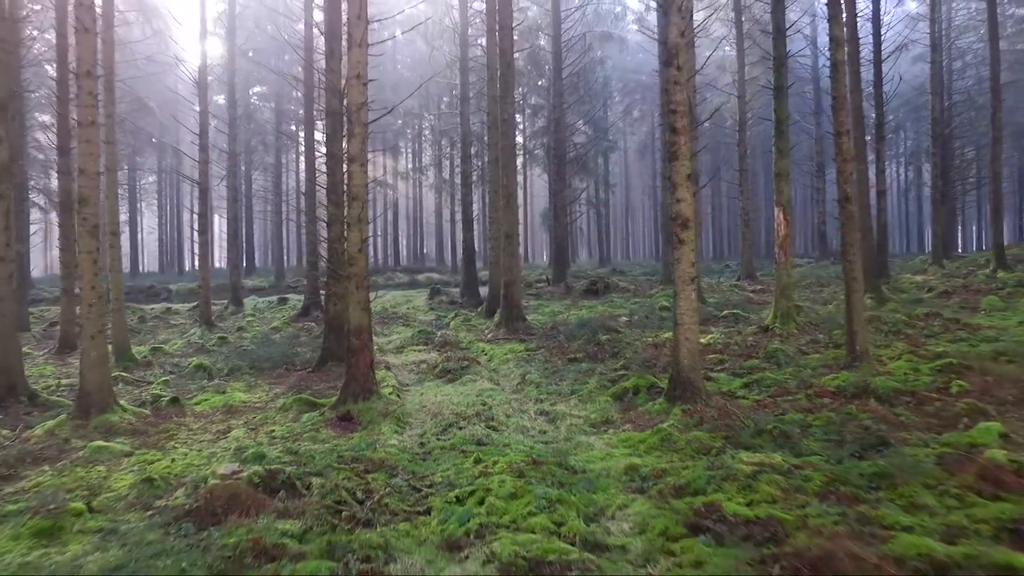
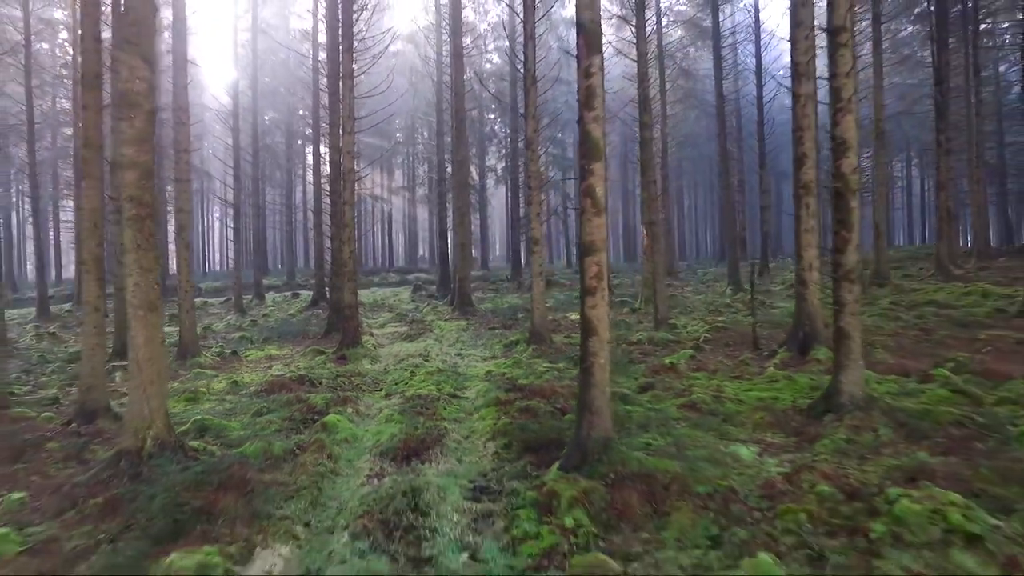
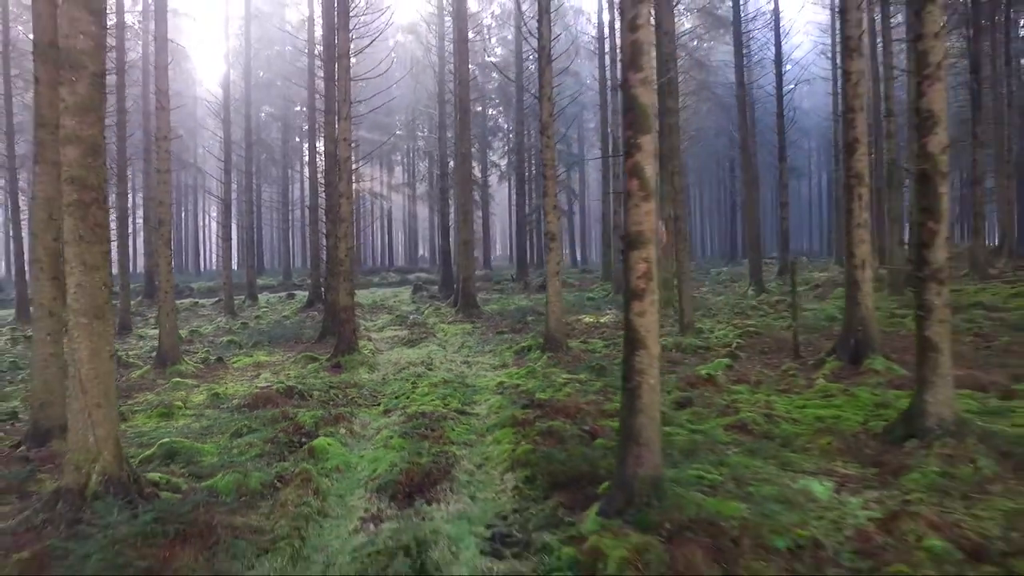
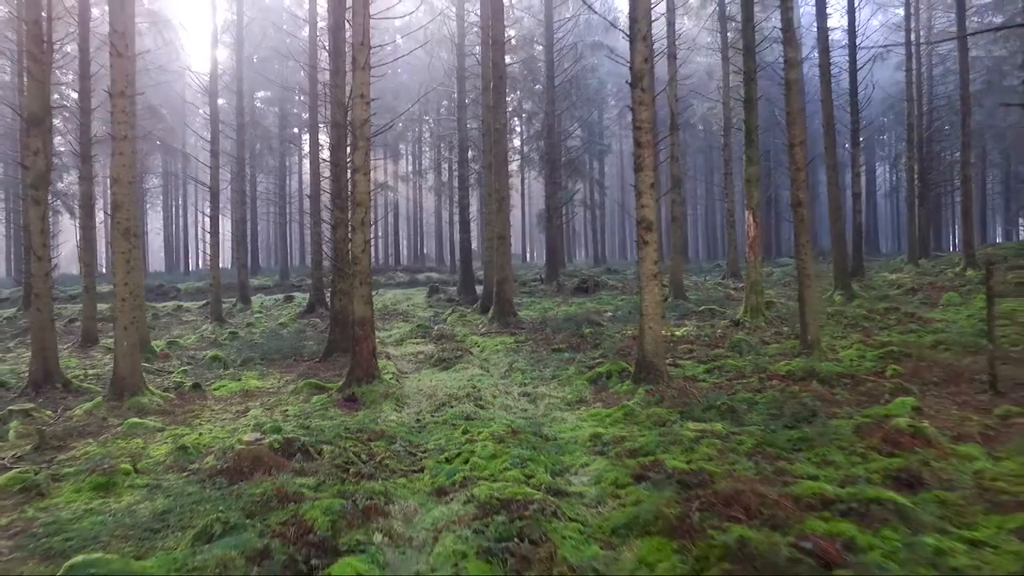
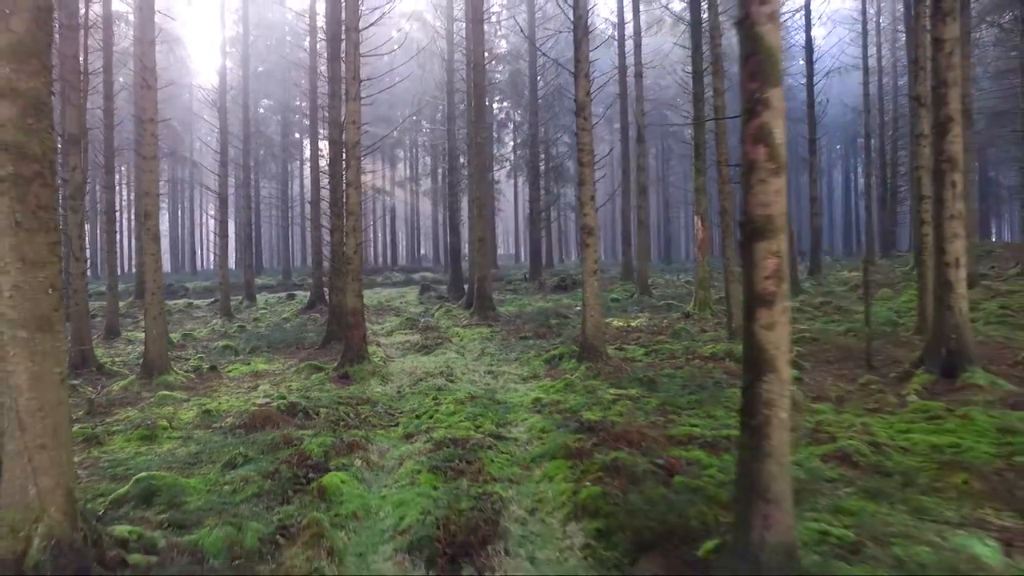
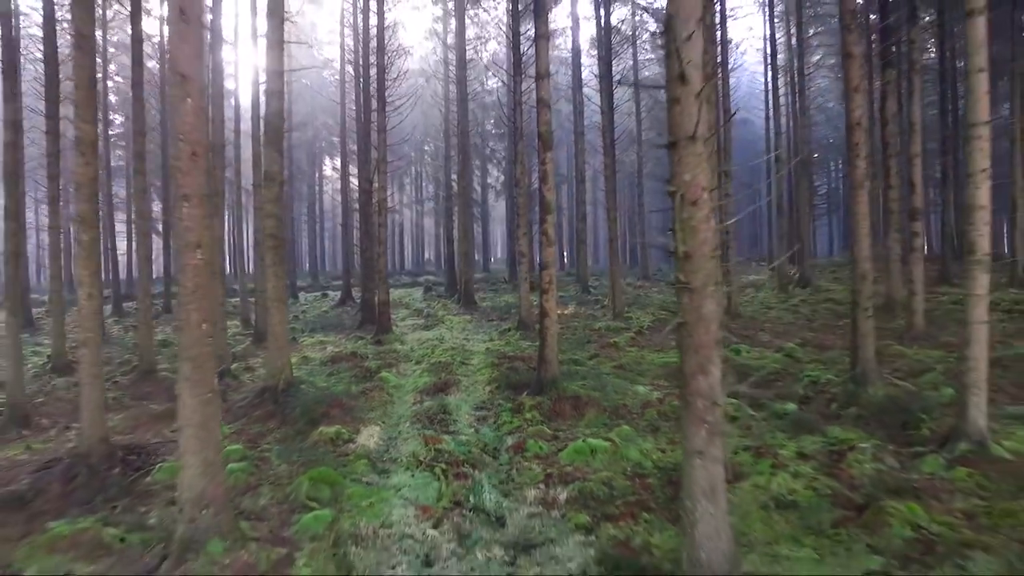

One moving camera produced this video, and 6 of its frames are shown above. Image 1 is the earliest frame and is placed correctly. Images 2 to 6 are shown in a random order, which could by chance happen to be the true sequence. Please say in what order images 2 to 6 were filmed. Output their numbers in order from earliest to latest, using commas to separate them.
4, 5, 3, 2, 6
